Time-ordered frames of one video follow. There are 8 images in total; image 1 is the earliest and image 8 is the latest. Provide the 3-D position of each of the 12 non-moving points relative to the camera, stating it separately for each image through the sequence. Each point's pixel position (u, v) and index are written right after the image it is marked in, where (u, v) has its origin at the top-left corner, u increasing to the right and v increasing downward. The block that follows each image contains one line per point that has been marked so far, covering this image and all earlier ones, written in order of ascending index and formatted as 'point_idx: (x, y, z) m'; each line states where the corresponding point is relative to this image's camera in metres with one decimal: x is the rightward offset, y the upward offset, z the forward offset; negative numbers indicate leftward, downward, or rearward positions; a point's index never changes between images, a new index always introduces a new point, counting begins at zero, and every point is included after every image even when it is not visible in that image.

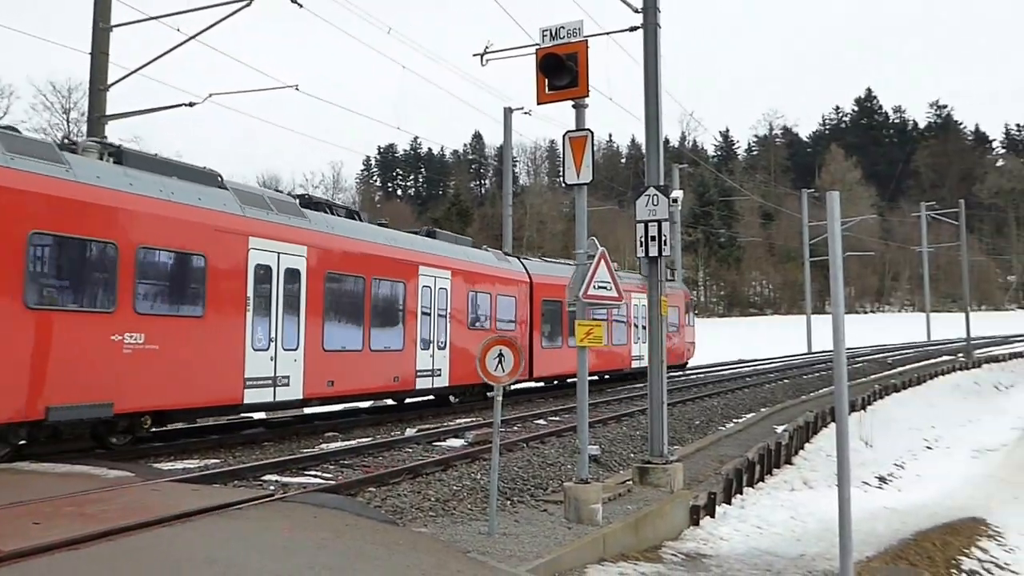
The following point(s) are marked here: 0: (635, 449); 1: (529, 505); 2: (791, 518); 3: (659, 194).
0: (+3.0, -4.0, +18.4) m
1: (+0.7, -4.5, +15.7) m
2: (+6.4, -5.1, +16.4) m
3: (+3.6, +2.2, +17.5) m
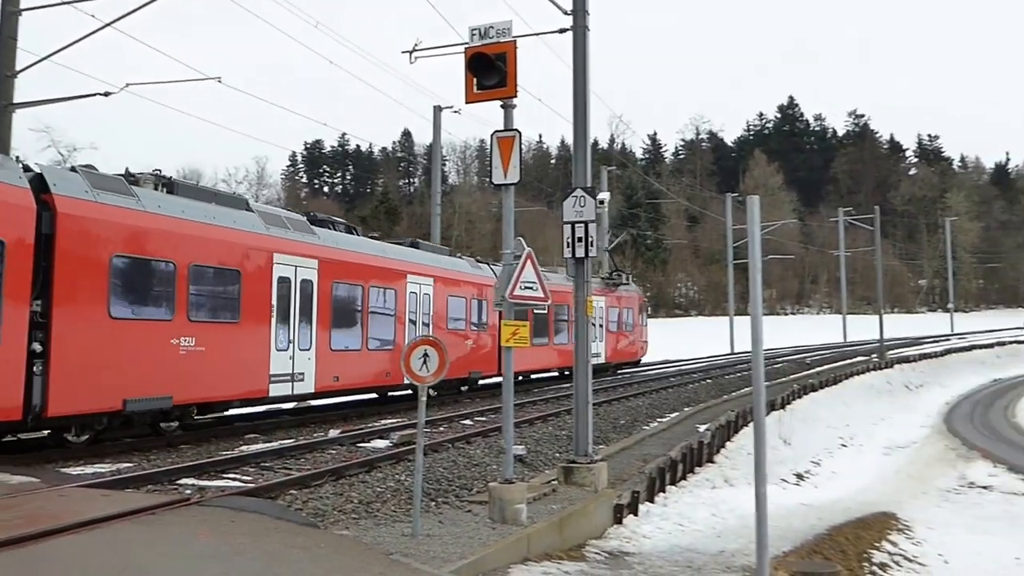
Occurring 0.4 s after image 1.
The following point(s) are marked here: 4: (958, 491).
0: (+1.2, -4.0, +18.5) m
1: (-1.0, -4.6, +15.7) m
2: (+4.7, -5.1, +16.7) m
3: (+1.8, +2.2, +17.6) m
4: (+11.3, -5.1, +18.8) m
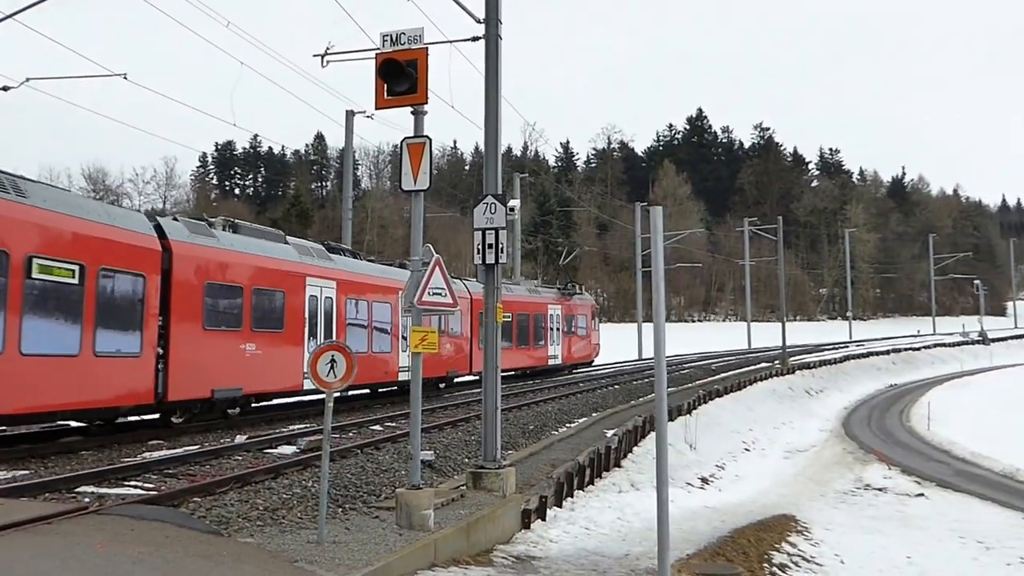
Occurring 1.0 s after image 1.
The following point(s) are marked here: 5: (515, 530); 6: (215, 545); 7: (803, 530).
0: (-1.1, -4.2, +18.6) m
1: (-3.1, -4.7, +15.6) m
2: (+2.5, -5.3, +17.0) m
3: (-0.3, +2.1, +17.7) m
4: (+9.0, -5.4, +19.4) m
5: (+0.2, -5.0, +15.6) m
6: (-5.0, -4.4, +12.6) m
7: (+6.8, -5.5, +16.9) m
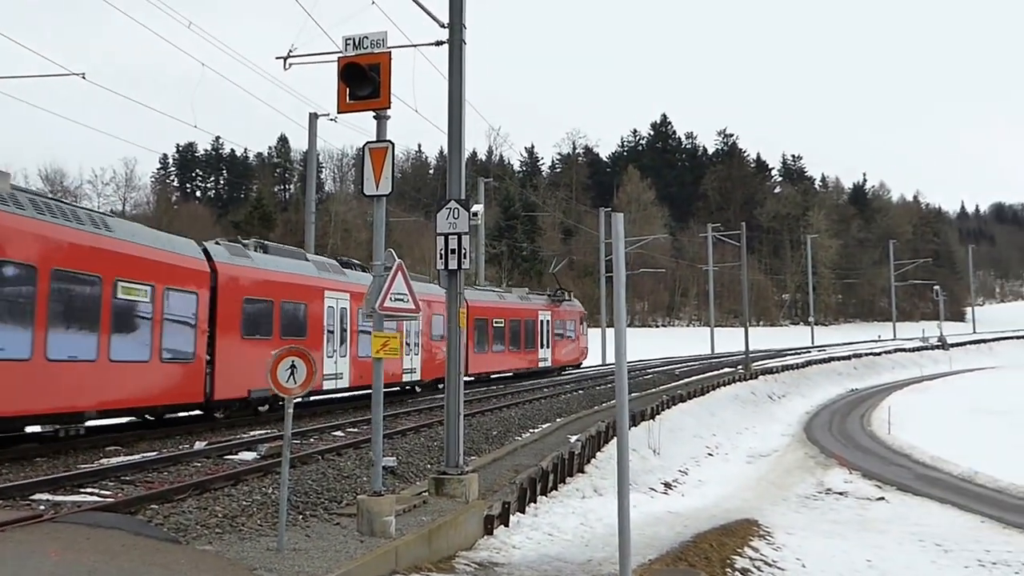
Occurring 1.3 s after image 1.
0: (-2.0, -4.3, +18.5) m
1: (-4.0, -4.8, +15.5) m
2: (+1.6, -5.4, +17.0) m
3: (-1.2, +1.9, +17.7) m
4: (+8.0, -5.5, +19.6) m
5: (-0.6, -5.2, +15.5) m
6: (-5.8, -4.5, +12.4) m
7: (+5.9, -5.7, +17.0) m
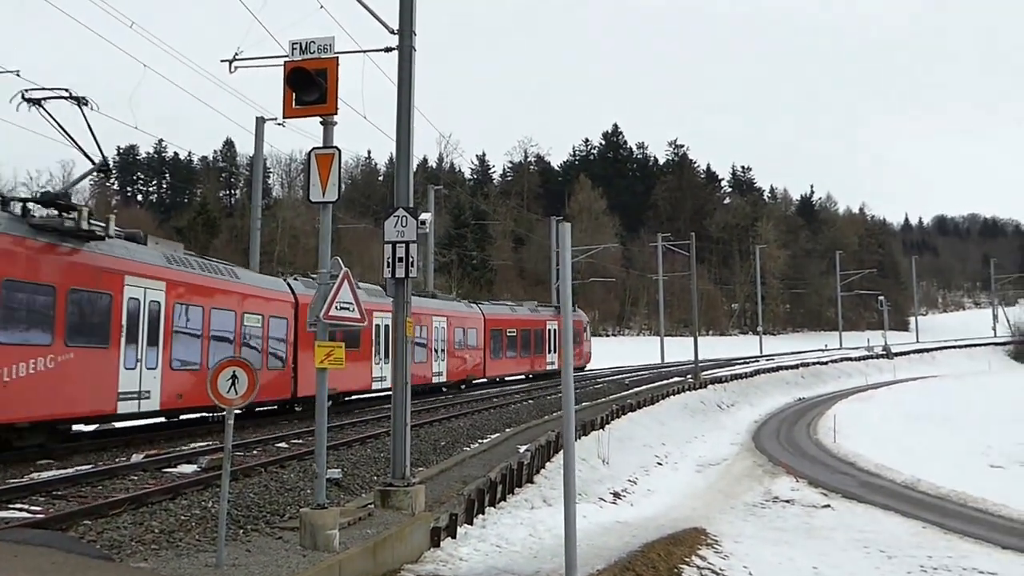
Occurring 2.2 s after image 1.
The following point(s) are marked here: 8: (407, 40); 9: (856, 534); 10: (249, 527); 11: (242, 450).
0: (-3.3, -4.5, +18.2) m
1: (-5.1, -5.0, +15.1) m
2: (+0.4, -5.7, +16.9) m
3: (-2.5, +1.7, +17.4) m
4: (+6.7, -5.8, +19.7) m
5: (-1.8, -5.4, +15.3) m
6: (-6.8, -4.7, +12.0) m
7: (+4.7, -5.9, +17.1) m
8: (-2.6, +6.1, +18.3) m
9: (+8.4, -6.0, +17.9) m
10: (-5.4, -4.9, +15.2) m
11: (-6.9, -4.1, +18.7) m
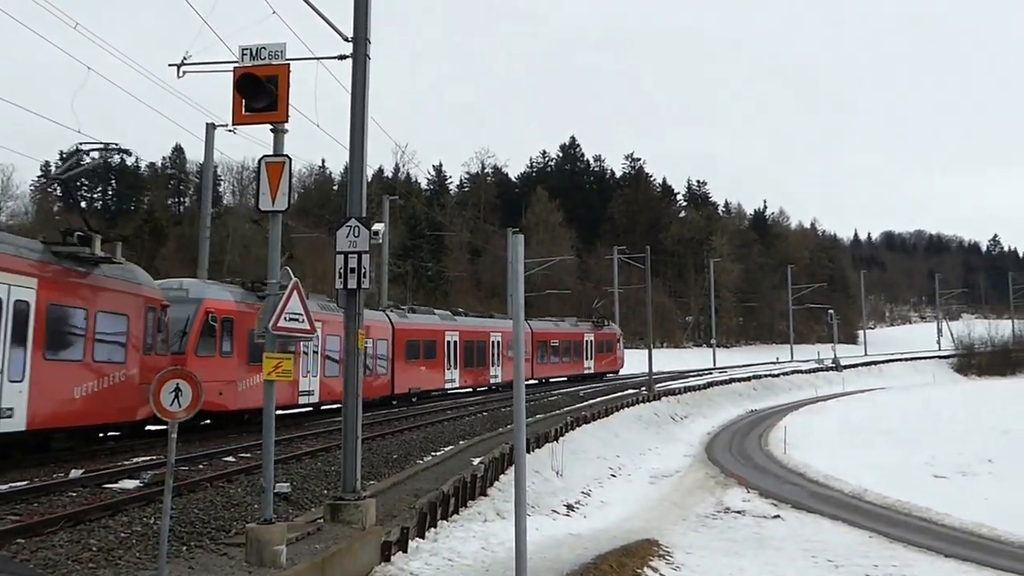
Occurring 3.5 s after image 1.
0: (-4.5, -4.8, +18.0) m
1: (-6.2, -5.3, +14.8) m
2: (-0.7, -6.0, +16.7) m
3: (-3.5, +1.4, +17.2) m
4: (+5.4, -6.1, +19.8) m
5: (-2.8, -5.6, +15.1) m
6: (-7.7, -4.9, +11.5) m
7: (+3.5, -6.2, +17.1) m
8: (-3.7, +5.9, +18.1) m
9: (+7.2, -6.3, +18.1) m
10: (-6.4, -5.2, +14.8) m
11: (-8.0, -4.4, +18.3) m
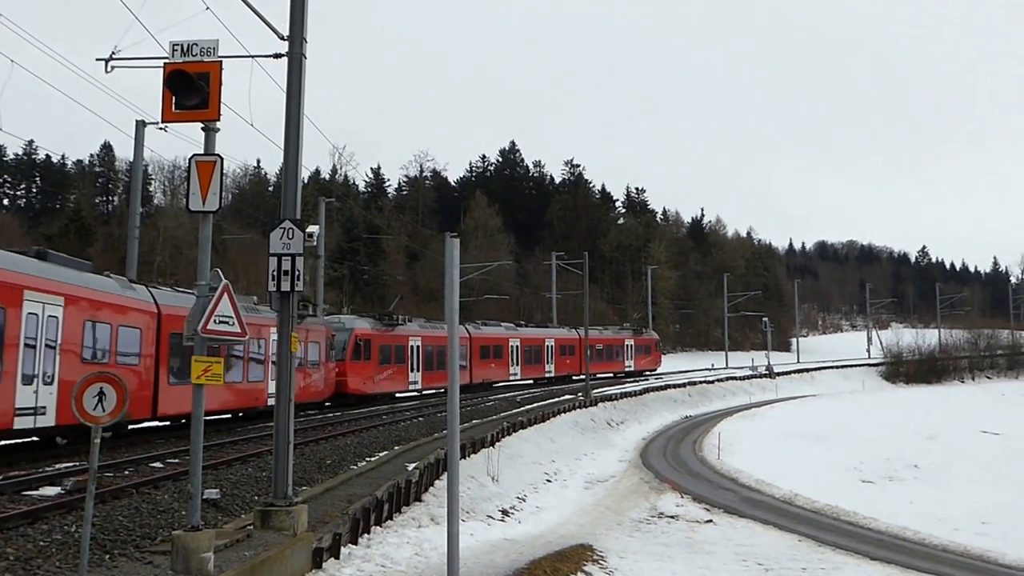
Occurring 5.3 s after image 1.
0: (-6.1, -4.9, +17.7) m
1: (-7.6, -5.3, +14.4) m
2: (-2.3, -6.1, +16.7) m
3: (-5.0, +1.4, +16.9) m
4: (+3.7, -6.3, +20.0) m
5: (-4.3, -5.8, +14.9) m
6: (-9.0, -5.0, +11.1) m
7: (+1.9, -6.4, +17.3) m
8: (-5.2, +5.8, +17.8) m
9: (+5.5, -6.5, +18.4) m
10: (-7.9, -5.2, +14.5) m
11: (-9.7, -4.4, +17.9) m
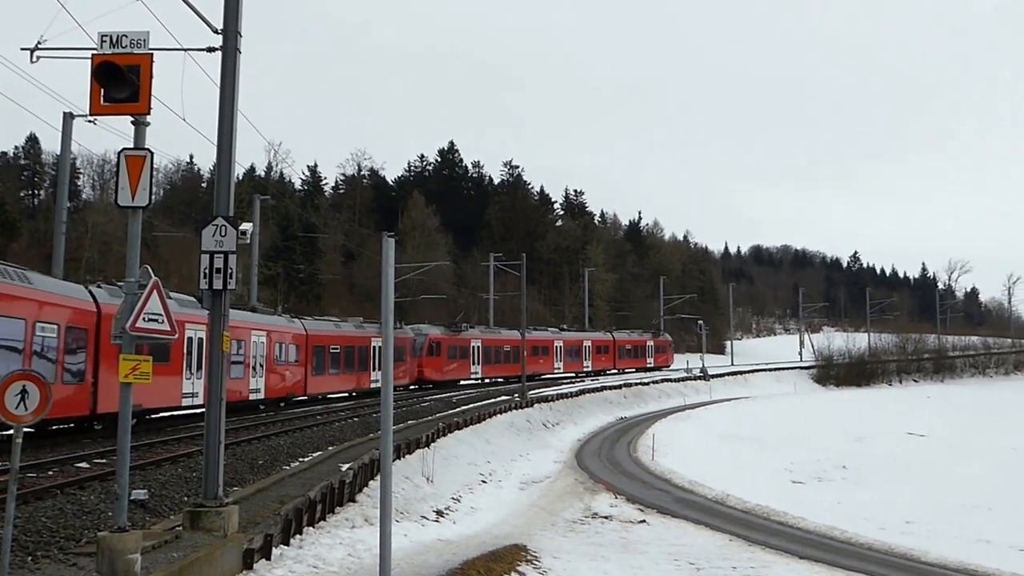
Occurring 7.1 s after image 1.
0: (-7.7, -4.9, +17.5) m
1: (-9.1, -5.3, +14.2) m
2: (-3.9, -6.1, +16.6) m
3: (-6.5, +1.4, +16.7) m
4: (+2.0, -6.4, +20.3) m
5: (-5.8, -5.8, +14.8) m
6: (-10.4, -5.0, +10.8) m
7: (+0.3, -6.5, +17.4) m
8: (-6.7, +5.8, +17.5) m
9: (+3.9, -6.6, +18.7) m
10: (-9.4, -5.2, +14.2) m
11: (-11.3, -4.3, +17.5) m
